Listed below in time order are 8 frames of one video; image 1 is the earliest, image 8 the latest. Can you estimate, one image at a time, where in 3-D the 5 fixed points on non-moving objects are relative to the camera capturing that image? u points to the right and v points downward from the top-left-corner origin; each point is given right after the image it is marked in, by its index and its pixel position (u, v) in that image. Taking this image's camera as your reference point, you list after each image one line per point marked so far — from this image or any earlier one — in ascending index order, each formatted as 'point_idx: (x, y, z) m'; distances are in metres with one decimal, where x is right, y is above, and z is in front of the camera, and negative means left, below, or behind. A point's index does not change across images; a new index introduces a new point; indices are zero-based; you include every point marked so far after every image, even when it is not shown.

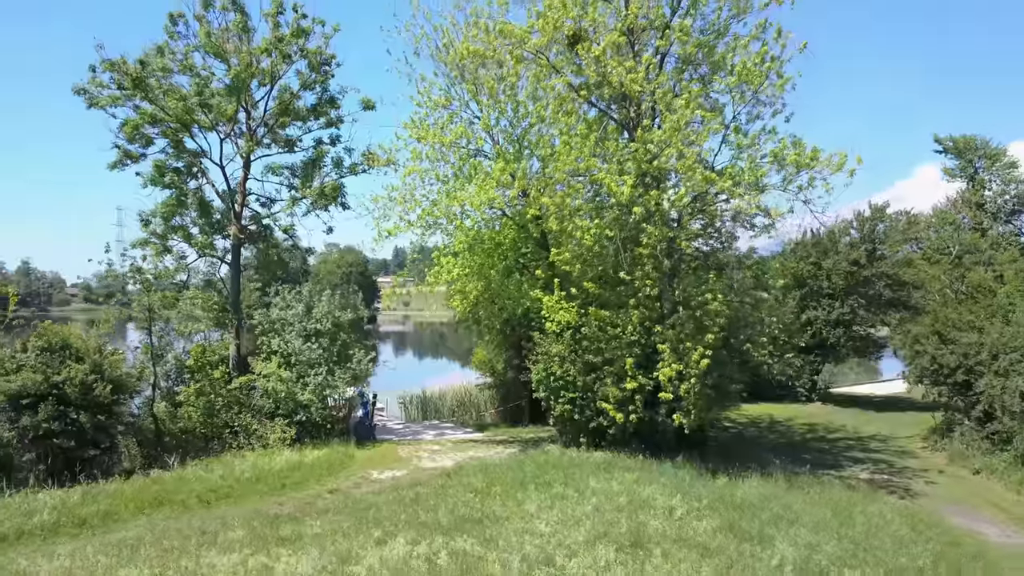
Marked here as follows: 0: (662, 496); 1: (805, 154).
0: (+2.4, -3.3, +9.9) m
1: (+5.5, +2.5, +12.0) m
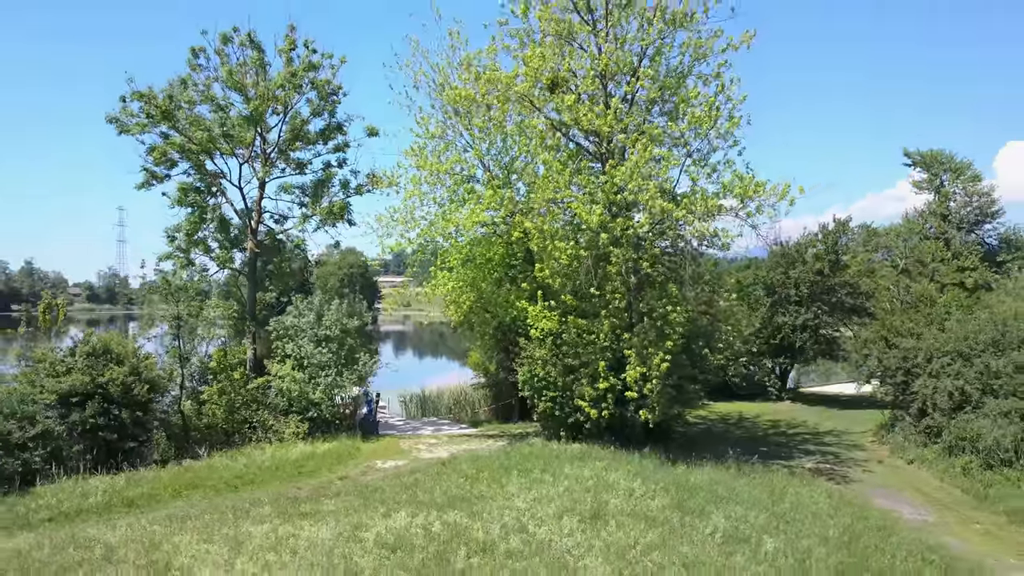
0: (+2.1, -3.6, +11.7) m
1: (+5.2, +2.2, +13.8) m
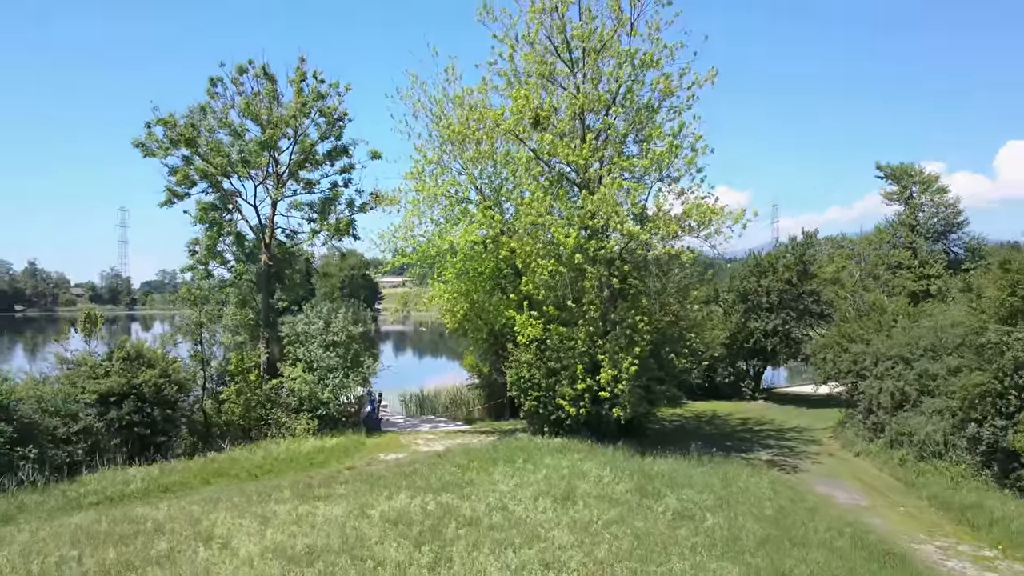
0: (+1.8, -3.9, +13.4) m
1: (+4.9, +1.9, +15.5) m
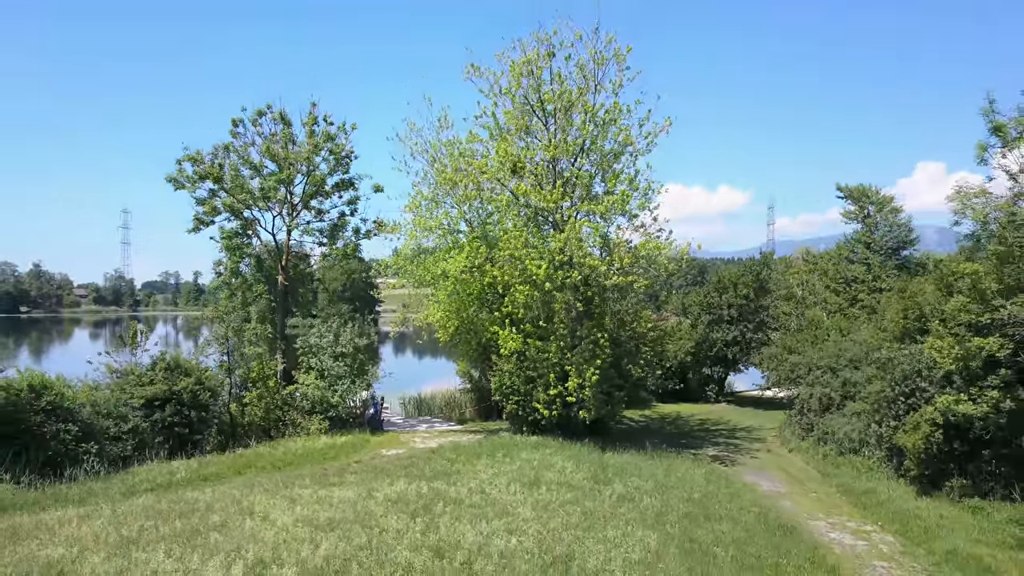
0: (+1.3, -4.5, +16.2) m
1: (+4.4, +1.3, +18.3) m
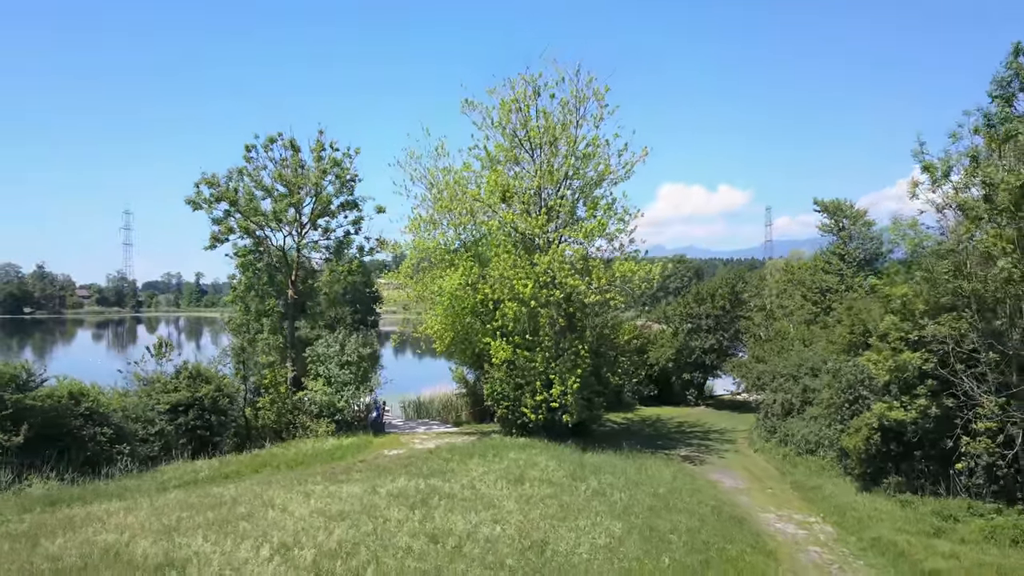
0: (+1.0, -5.0, +18.1) m
1: (+4.0, +0.8, +20.2) m
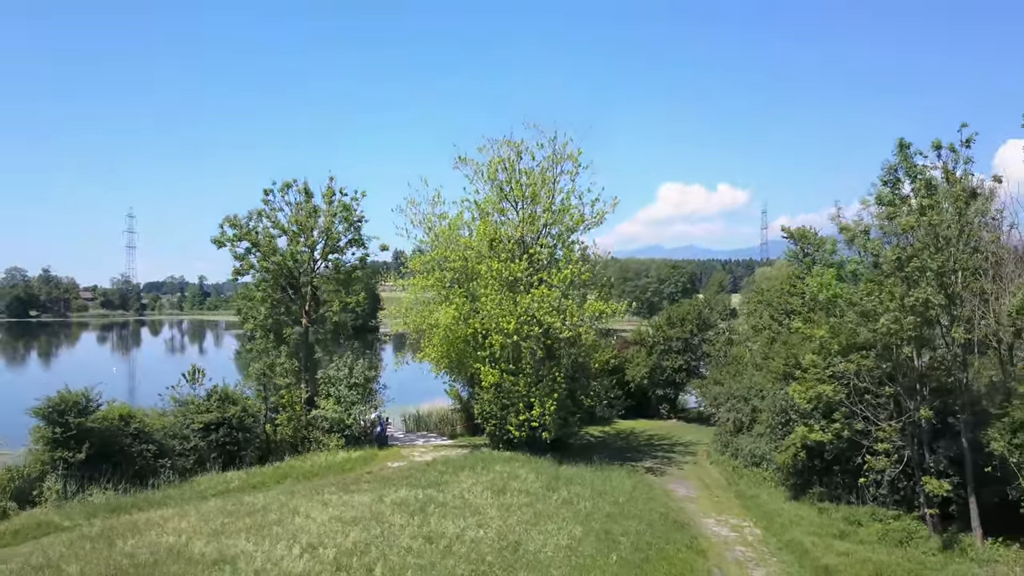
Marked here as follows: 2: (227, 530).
0: (+0.5, -6.3, +21.3) m
1: (+3.5, -0.5, +23.3) m
2: (-7.5, -6.4, +16.4) m
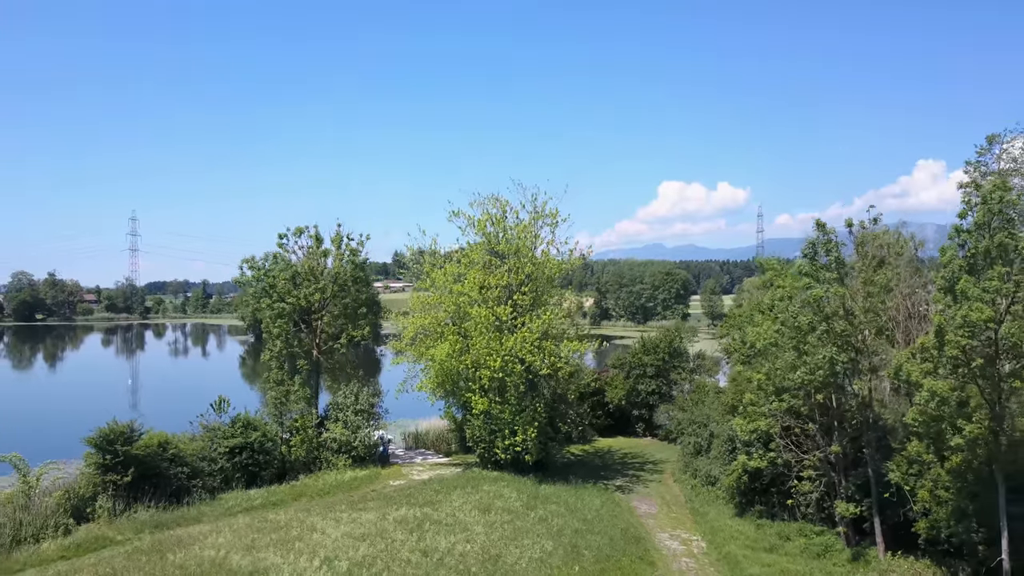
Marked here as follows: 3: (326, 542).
0: (-0.1, -8.1, +24.6) m
1: (+3.0, -2.3, +26.6) m
2: (-8.1, -8.1, +19.7) m
3: (-5.9, -8.0, +19.6) m
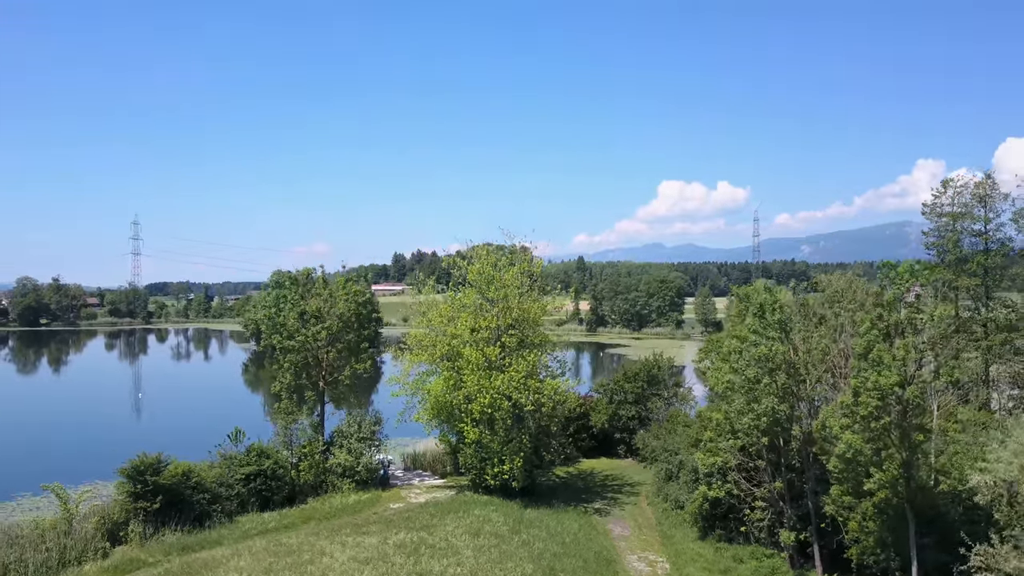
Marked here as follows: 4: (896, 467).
0: (-0.7, -10.1, +27.4) m
1: (+2.4, -4.3, +29.5) m
2: (-8.6, -10.1, +22.6) m
3: (-6.4, -10.0, +22.4) m
4: (+11.6, -5.4, +18.7) m
